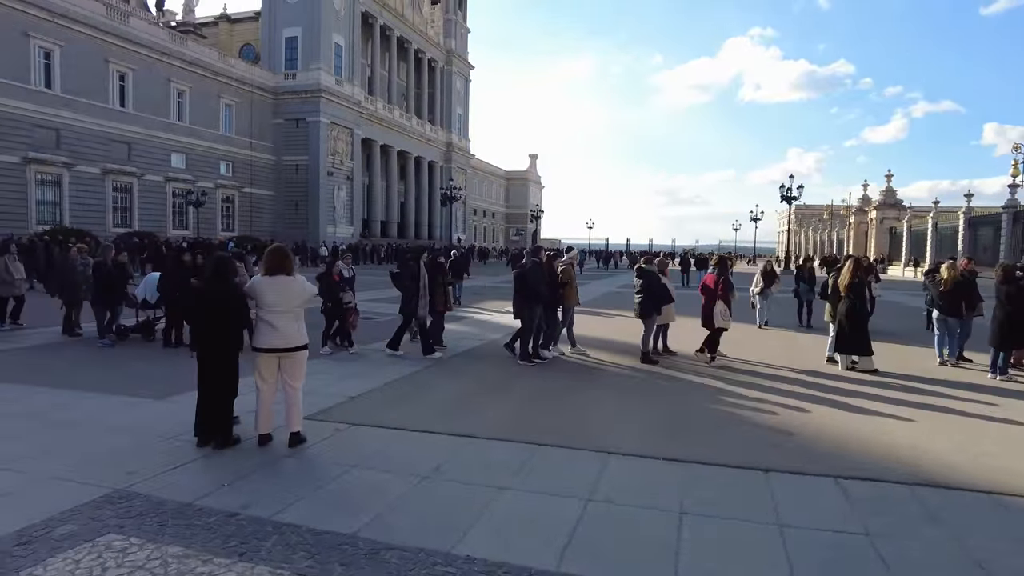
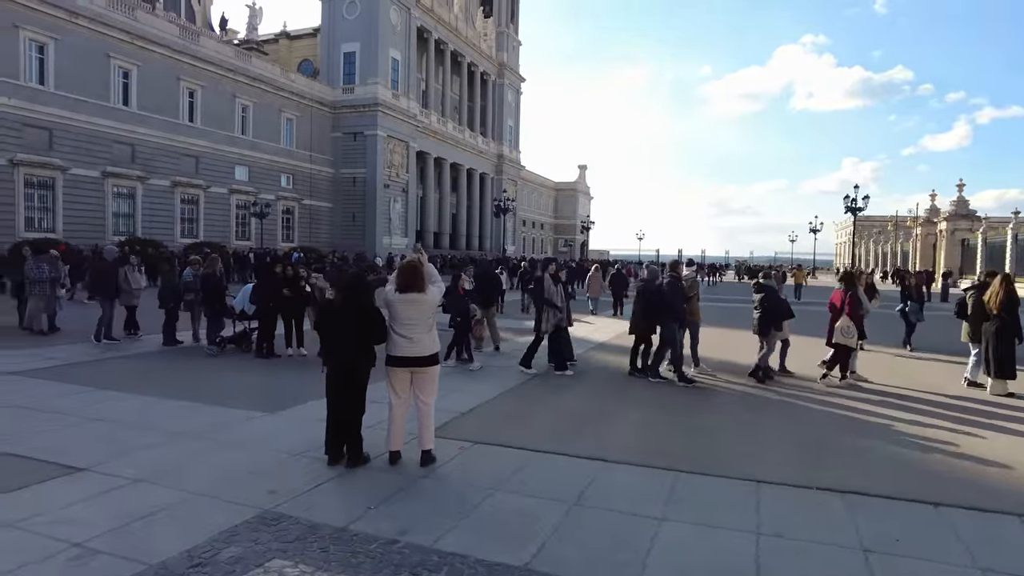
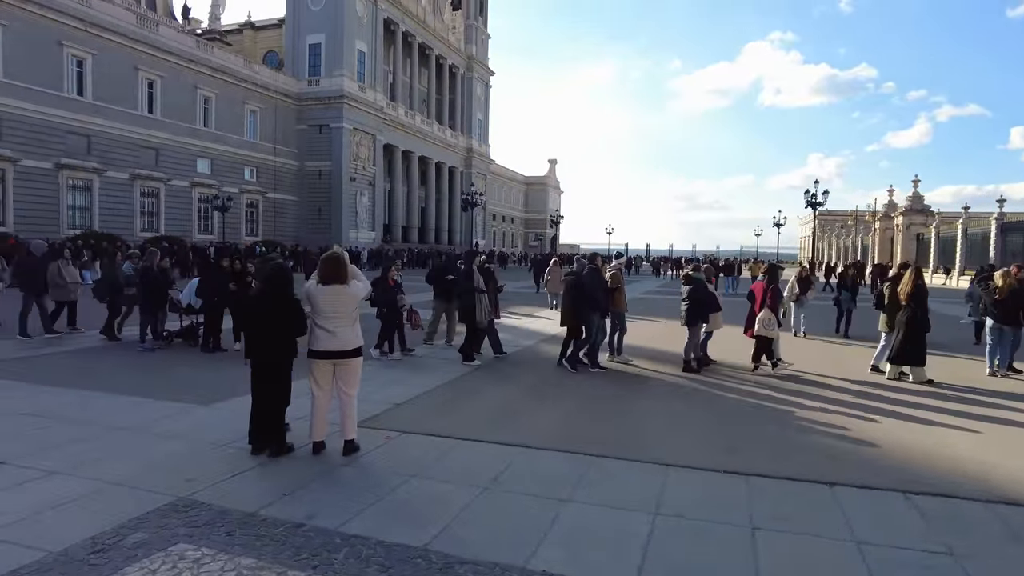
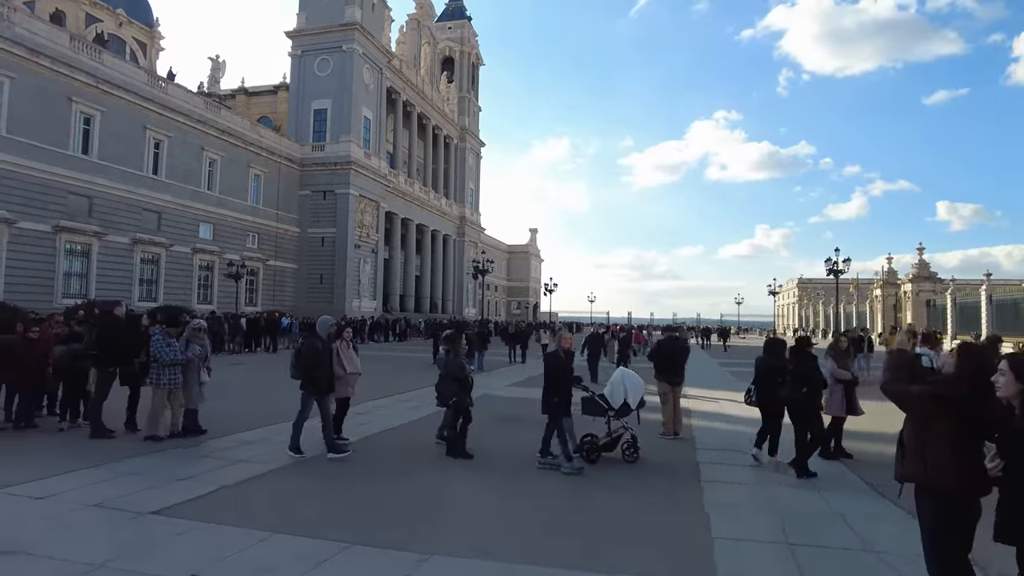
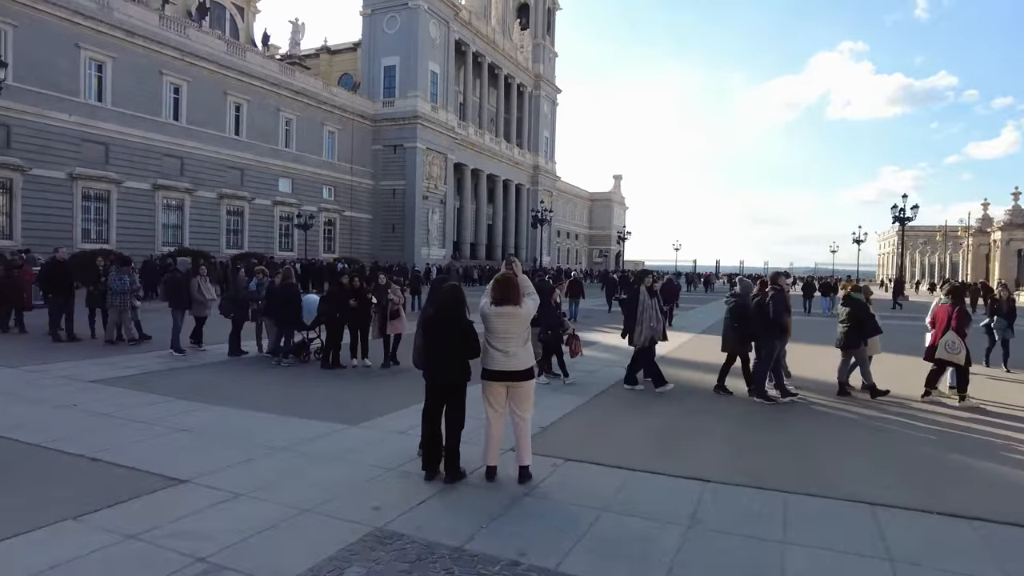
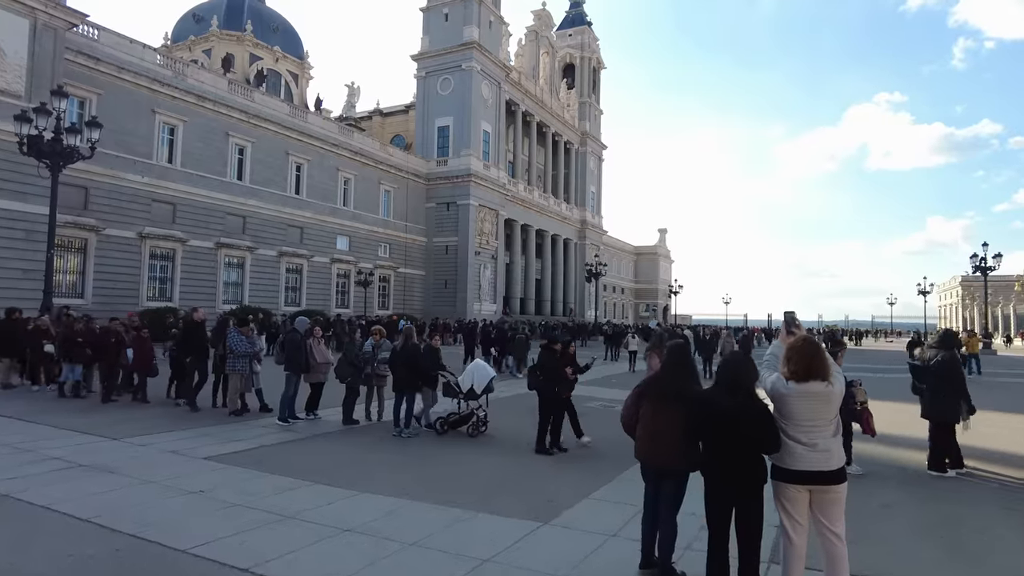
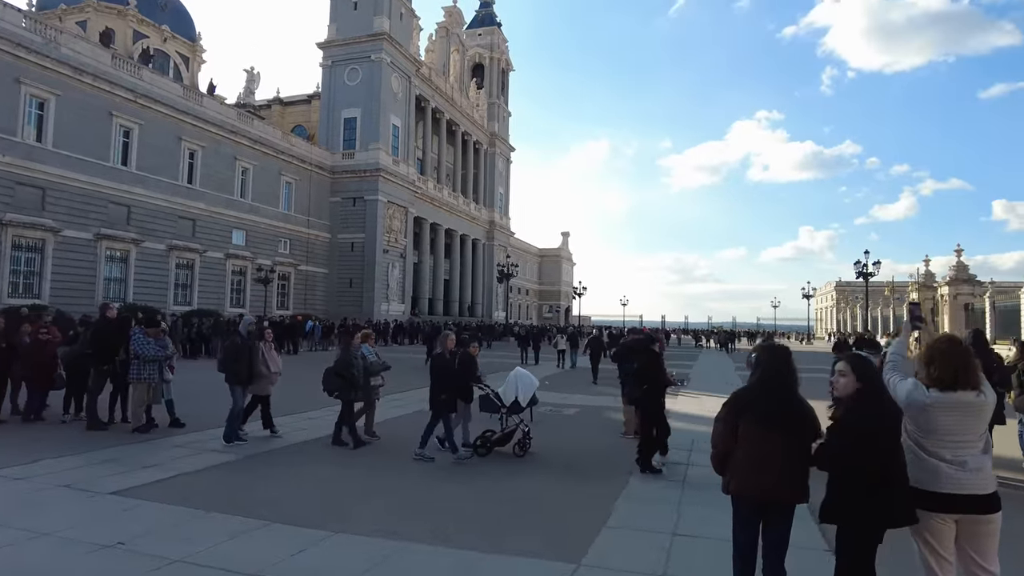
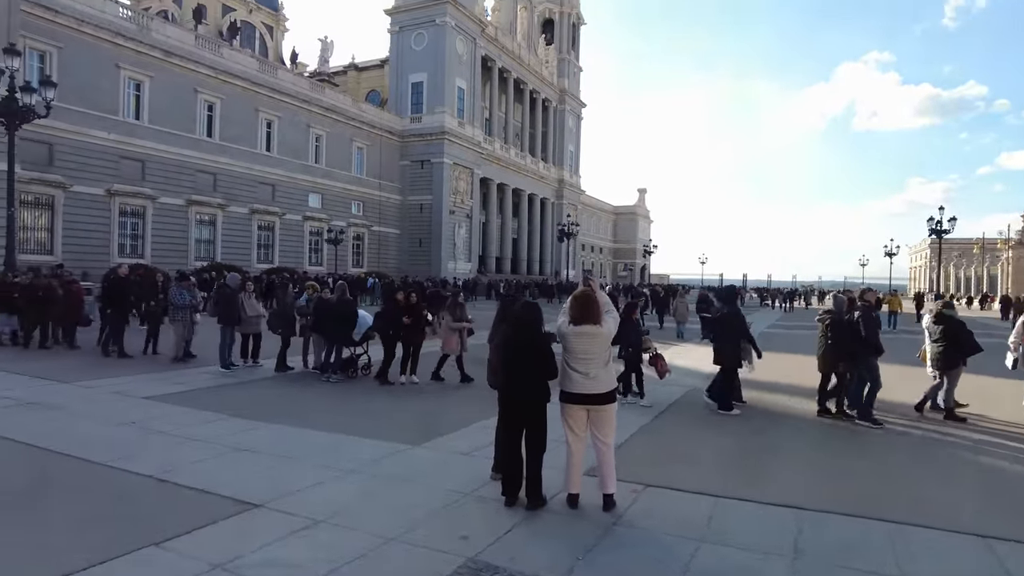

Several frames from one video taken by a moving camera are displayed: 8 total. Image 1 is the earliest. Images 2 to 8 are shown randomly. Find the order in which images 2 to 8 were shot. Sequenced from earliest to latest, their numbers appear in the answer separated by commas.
3, 2, 5, 8, 6, 7, 4
